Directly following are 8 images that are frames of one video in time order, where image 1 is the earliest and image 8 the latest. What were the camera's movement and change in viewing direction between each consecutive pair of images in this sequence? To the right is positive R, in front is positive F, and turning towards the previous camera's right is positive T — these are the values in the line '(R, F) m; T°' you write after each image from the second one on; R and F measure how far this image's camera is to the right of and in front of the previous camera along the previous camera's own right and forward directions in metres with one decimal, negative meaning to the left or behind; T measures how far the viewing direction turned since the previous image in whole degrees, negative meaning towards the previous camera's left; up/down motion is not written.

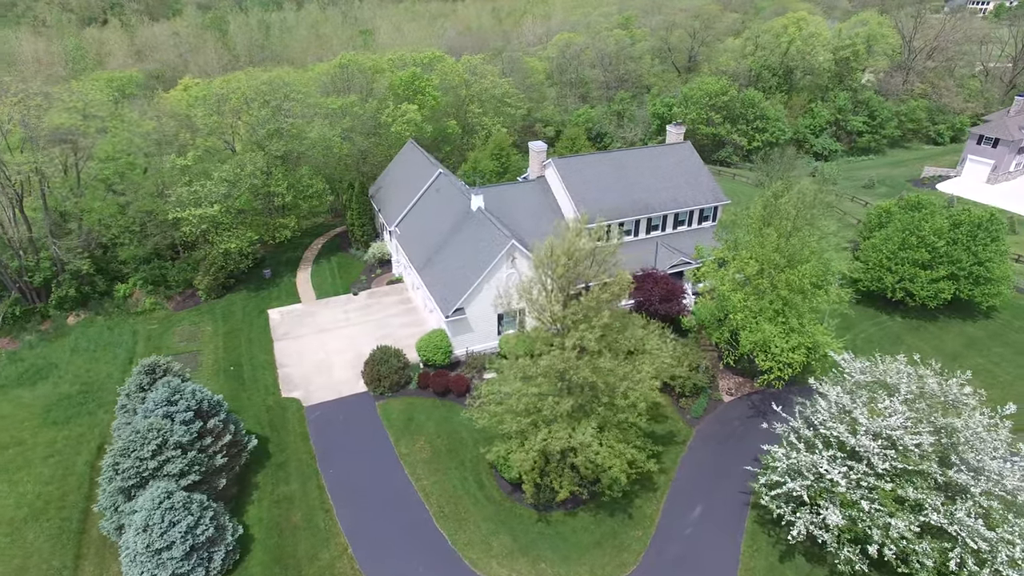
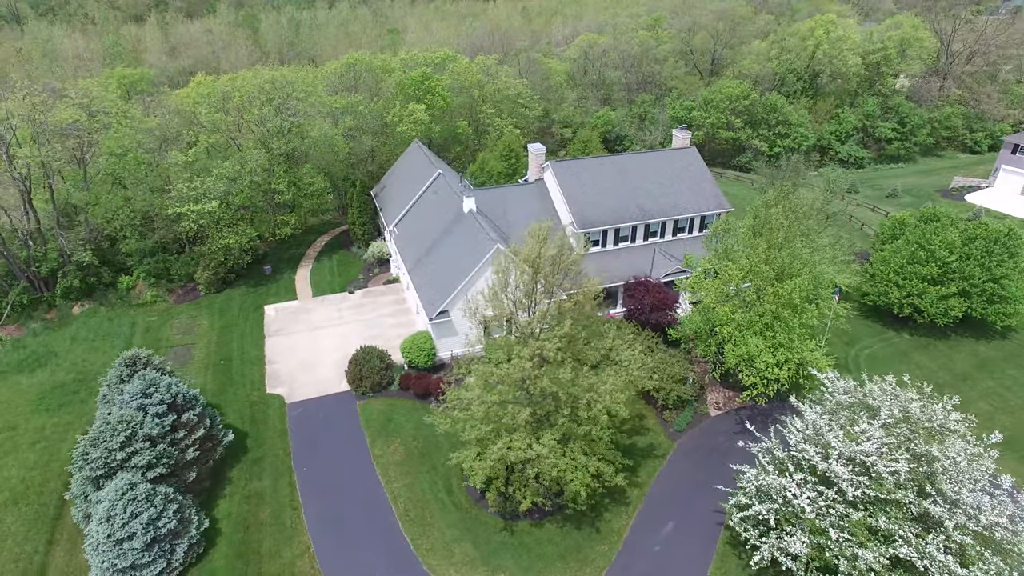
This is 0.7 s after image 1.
(+2.3, +0.3) m; -3°
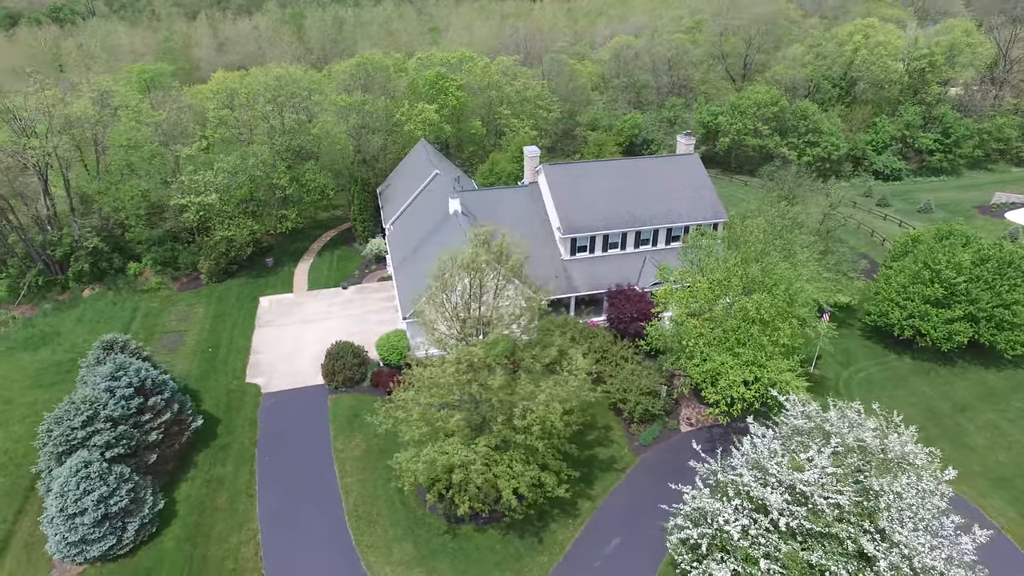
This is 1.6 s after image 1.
(+3.6, +0.2) m; -5°
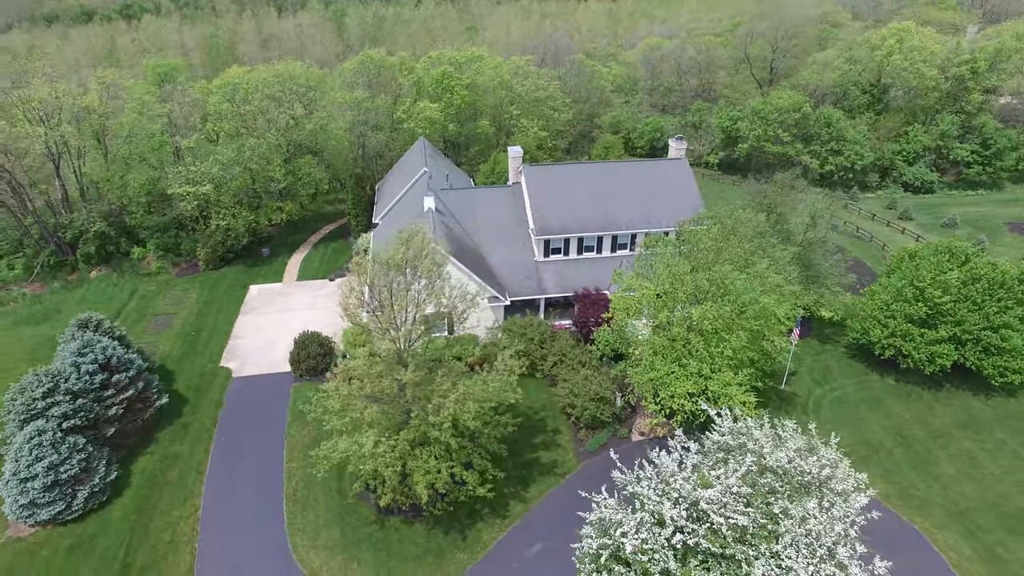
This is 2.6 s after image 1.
(+4.3, 0.0) m; -5°
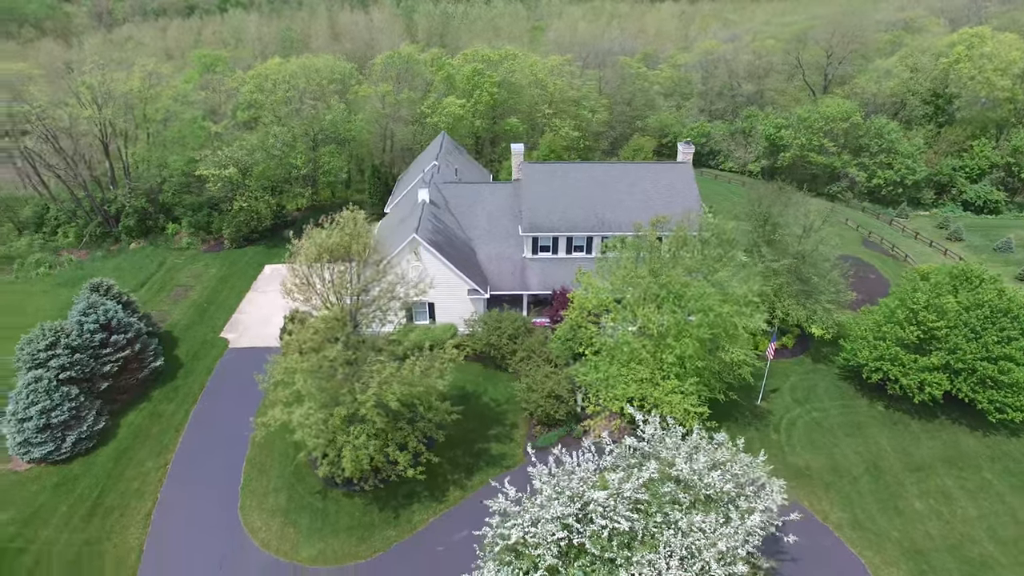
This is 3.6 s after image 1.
(+5.0, -0.1) m; -7°
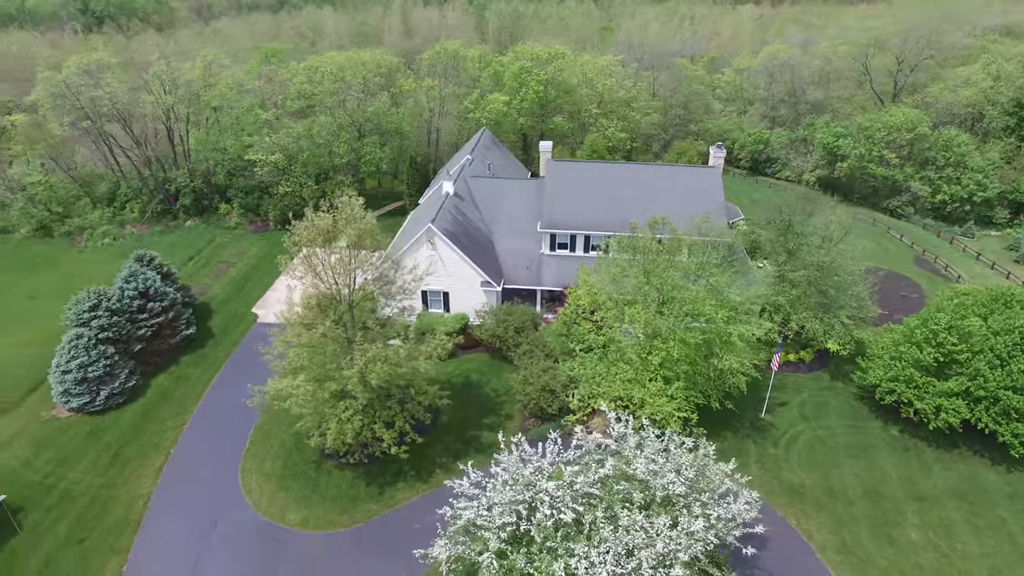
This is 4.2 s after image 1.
(+3.1, -0.3) m; -6°
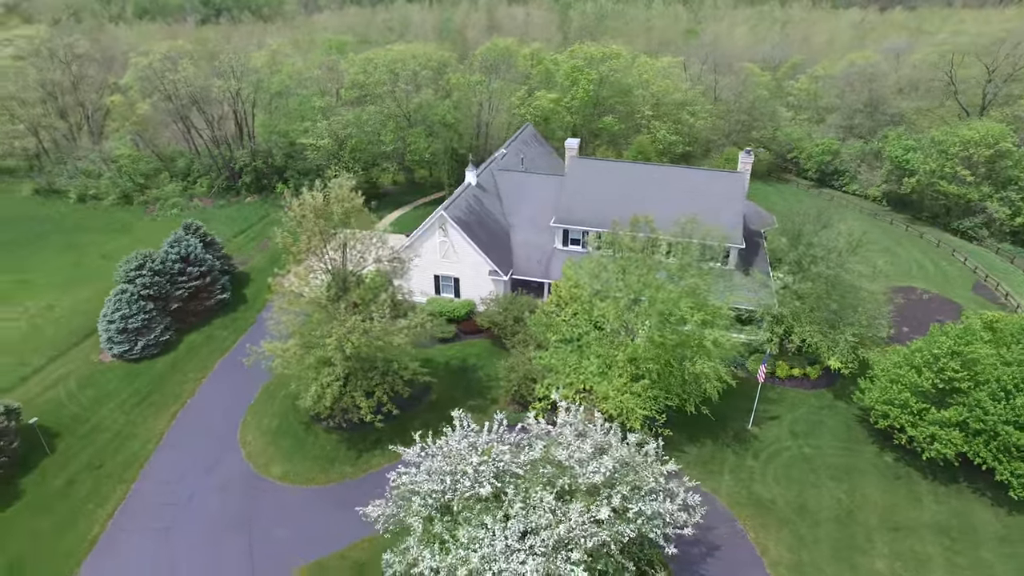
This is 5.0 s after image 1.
(+4.3, -0.5) m; -8°
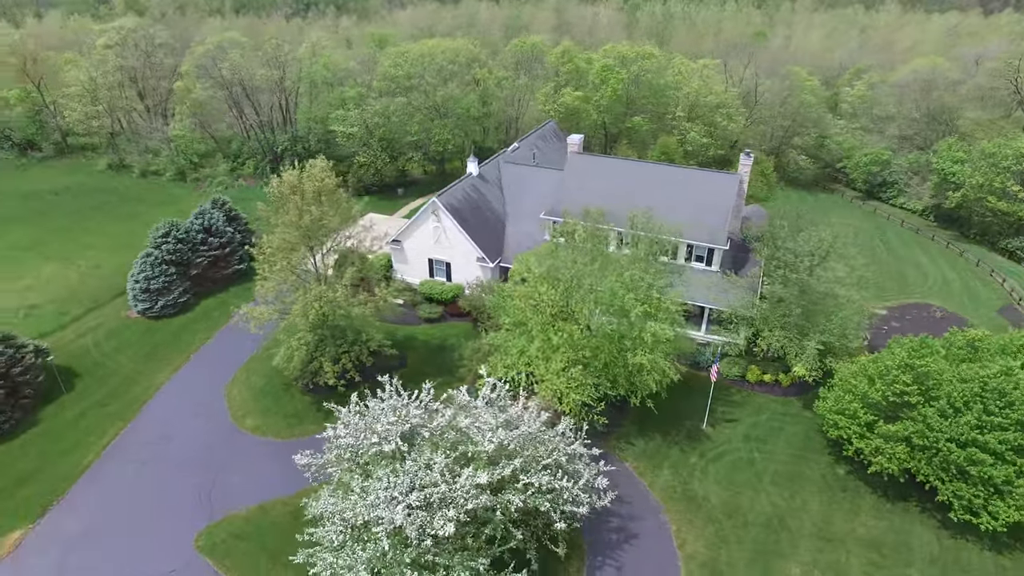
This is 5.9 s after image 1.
(+5.1, -0.8) m; -7°
